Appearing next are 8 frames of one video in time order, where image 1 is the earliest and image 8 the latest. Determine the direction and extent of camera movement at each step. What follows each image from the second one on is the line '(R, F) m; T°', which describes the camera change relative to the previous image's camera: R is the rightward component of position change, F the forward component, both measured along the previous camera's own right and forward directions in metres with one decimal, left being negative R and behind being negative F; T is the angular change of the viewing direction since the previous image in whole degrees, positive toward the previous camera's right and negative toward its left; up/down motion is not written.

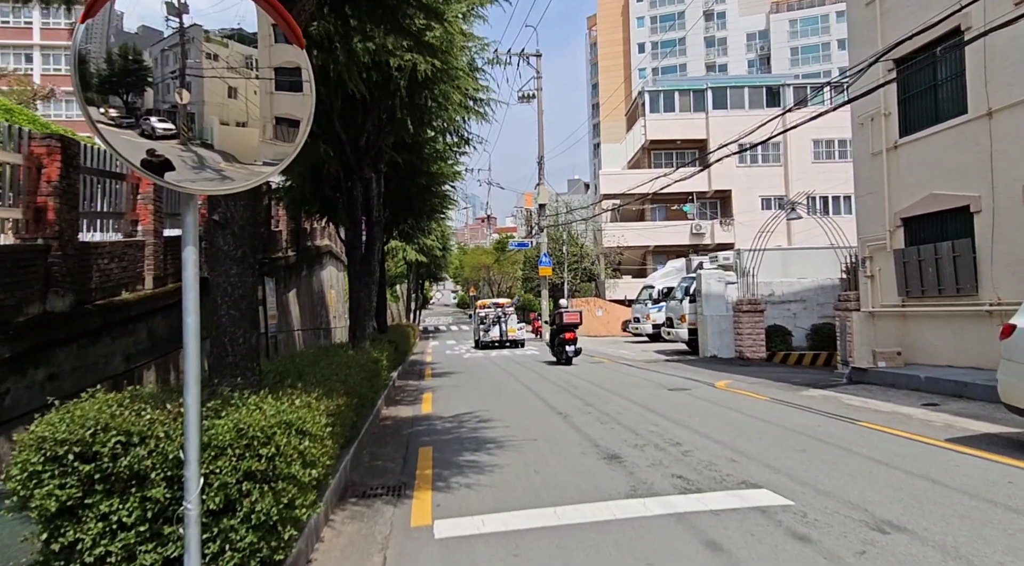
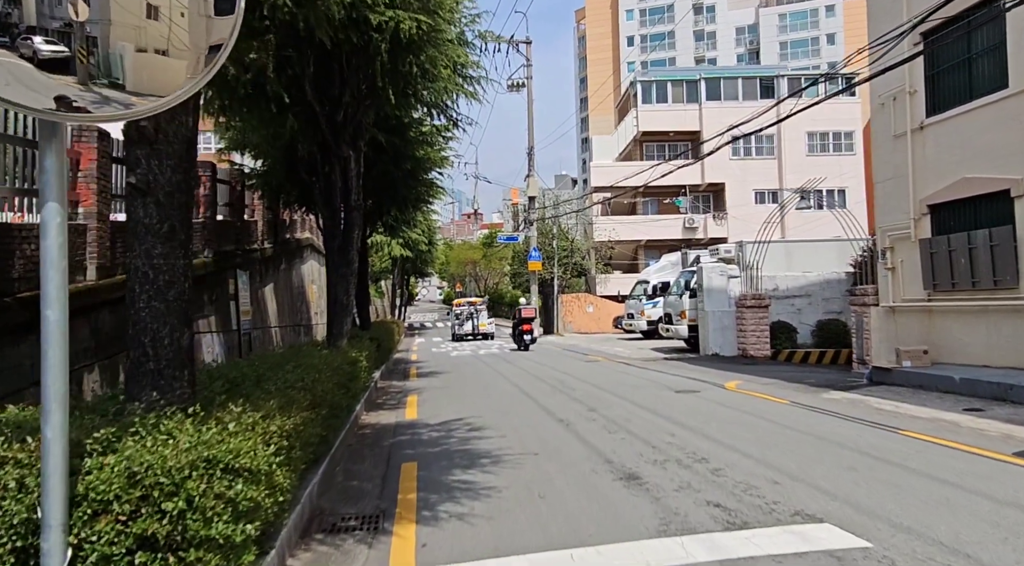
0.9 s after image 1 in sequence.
(-0.1, +1.2) m; +1°
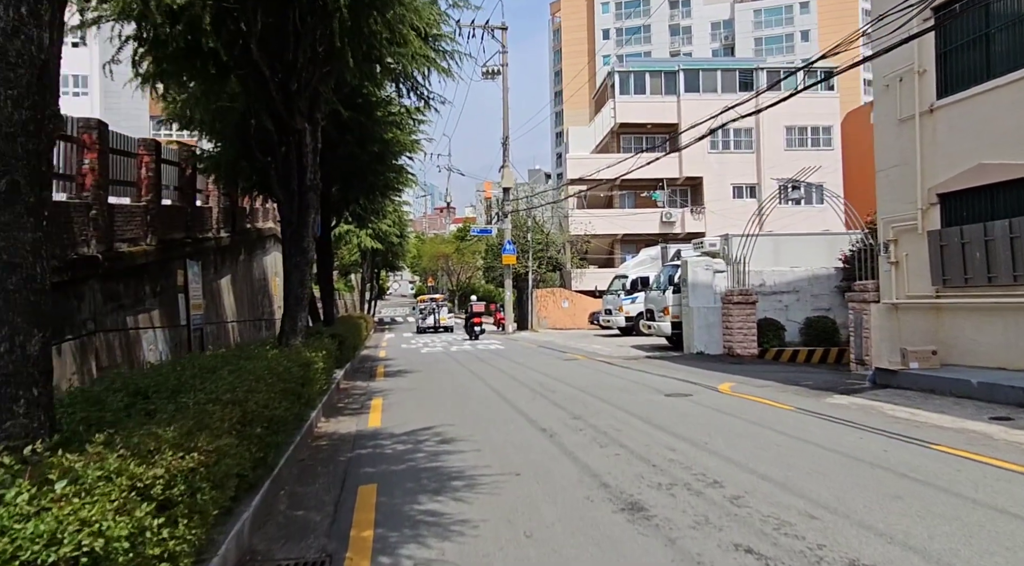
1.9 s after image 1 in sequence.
(-0.1, +1.2) m; +2°
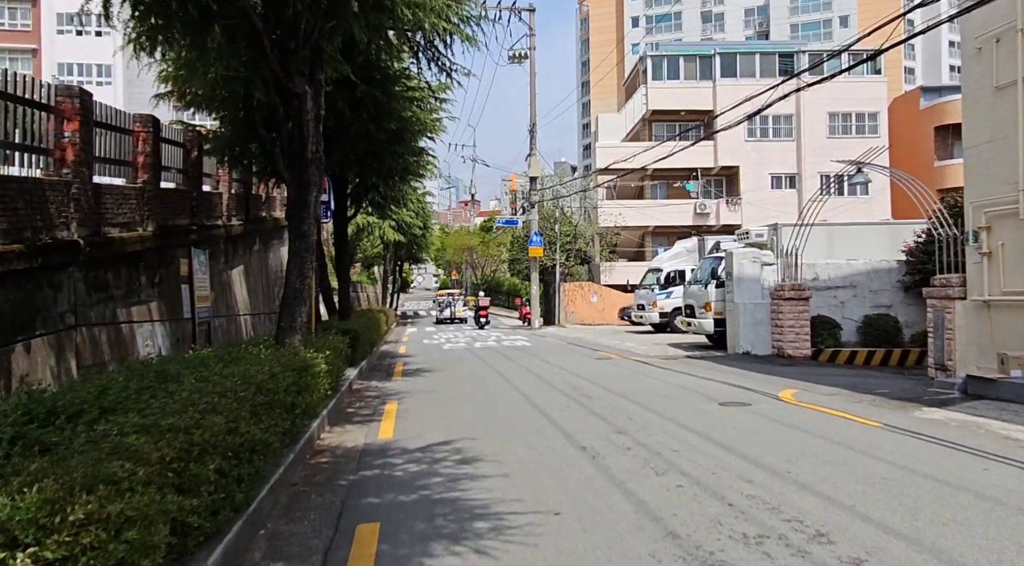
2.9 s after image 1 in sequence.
(-0.1, +1.4) m; -2°
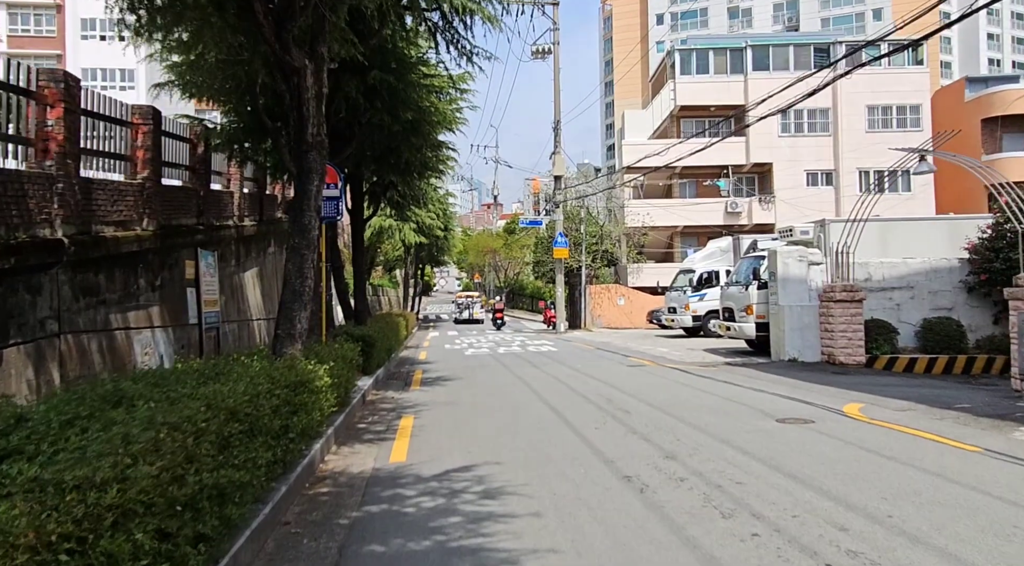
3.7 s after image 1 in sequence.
(-0.1, +1.1) m; -2°
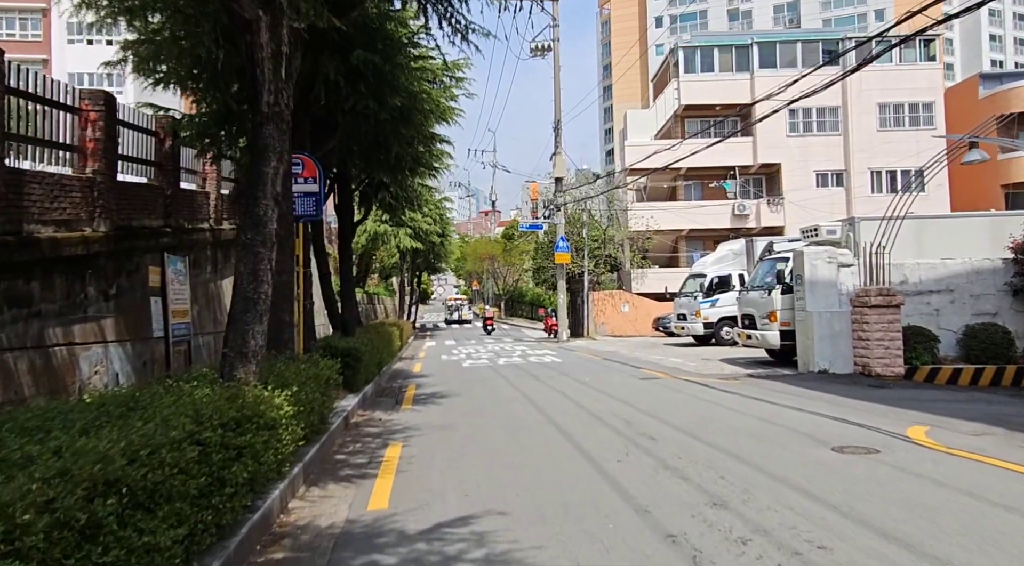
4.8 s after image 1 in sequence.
(-0.1, +1.4) m; 0°
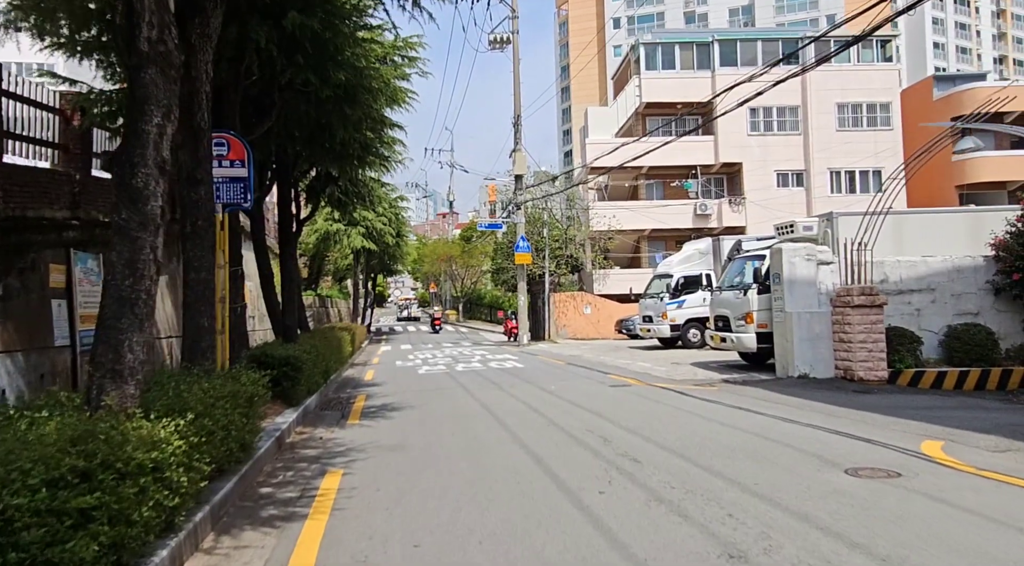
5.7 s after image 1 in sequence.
(0.0, +1.2) m; +3°
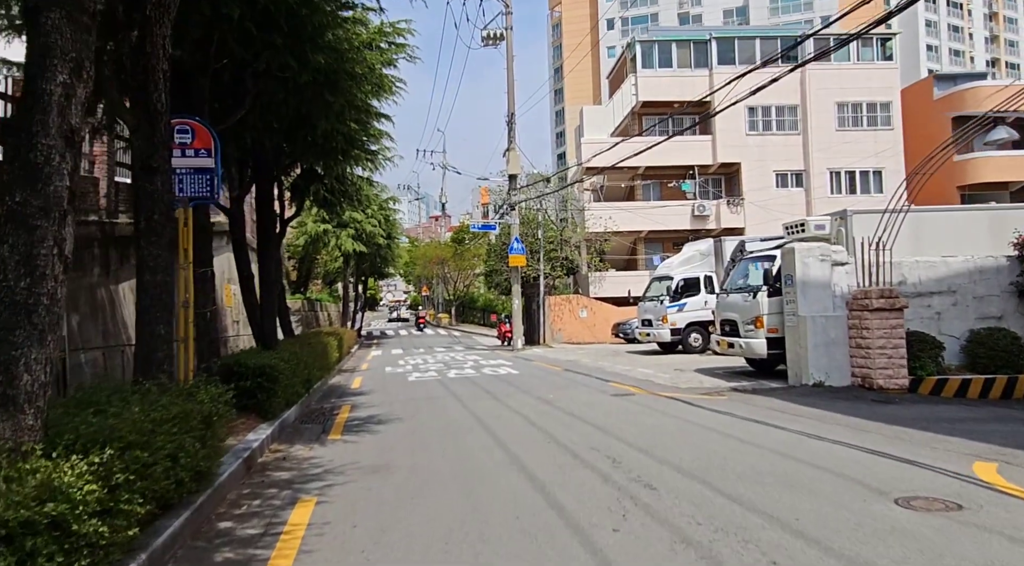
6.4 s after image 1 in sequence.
(0.0, +0.9) m; +1°
